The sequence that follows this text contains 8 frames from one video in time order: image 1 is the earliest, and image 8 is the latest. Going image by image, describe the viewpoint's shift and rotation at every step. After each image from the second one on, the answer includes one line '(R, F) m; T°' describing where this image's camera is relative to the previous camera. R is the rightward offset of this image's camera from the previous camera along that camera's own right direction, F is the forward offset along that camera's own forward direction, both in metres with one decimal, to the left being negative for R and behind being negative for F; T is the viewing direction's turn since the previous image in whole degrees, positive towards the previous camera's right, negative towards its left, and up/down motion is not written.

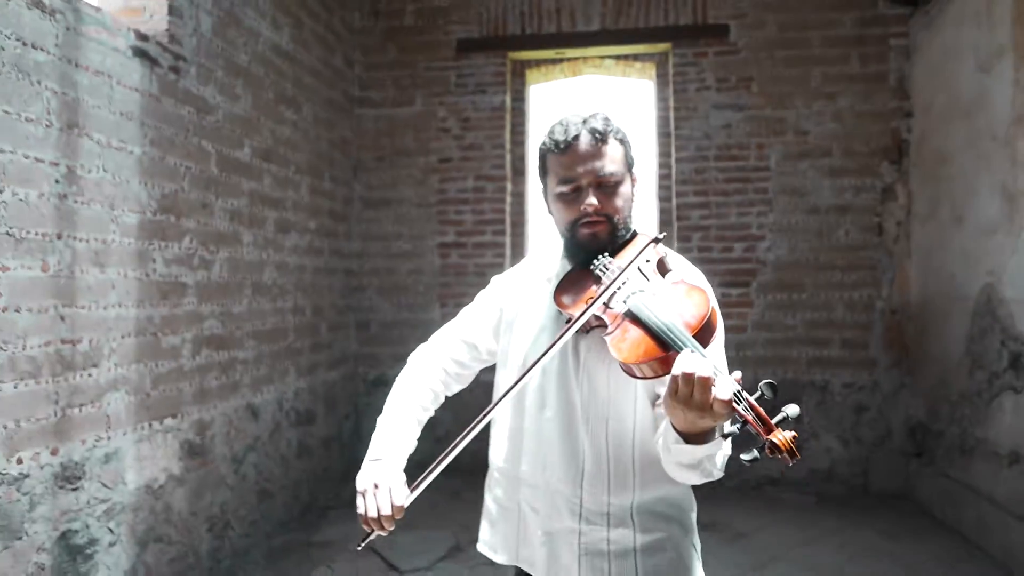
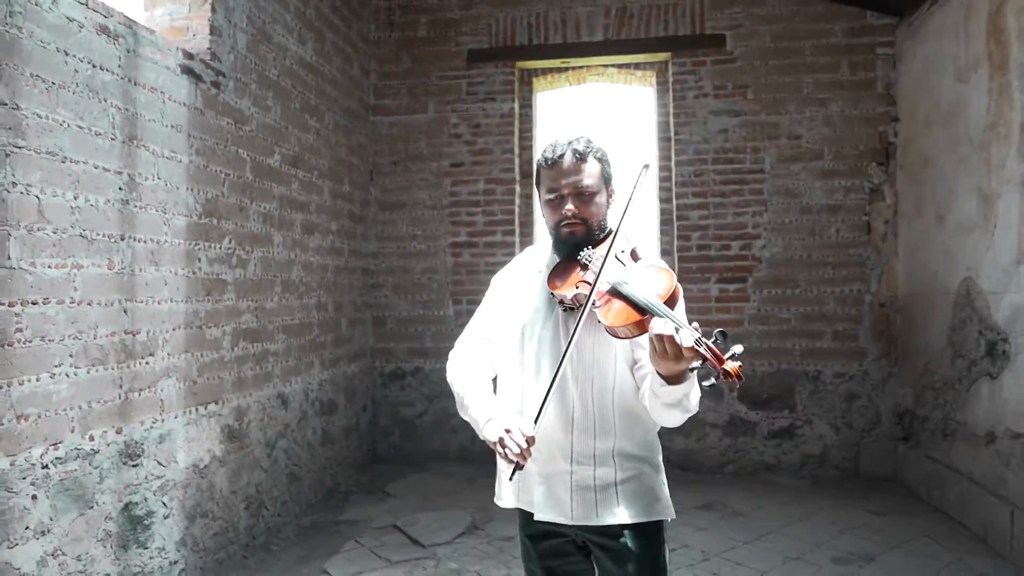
(0.0, -0.3) m; 0°
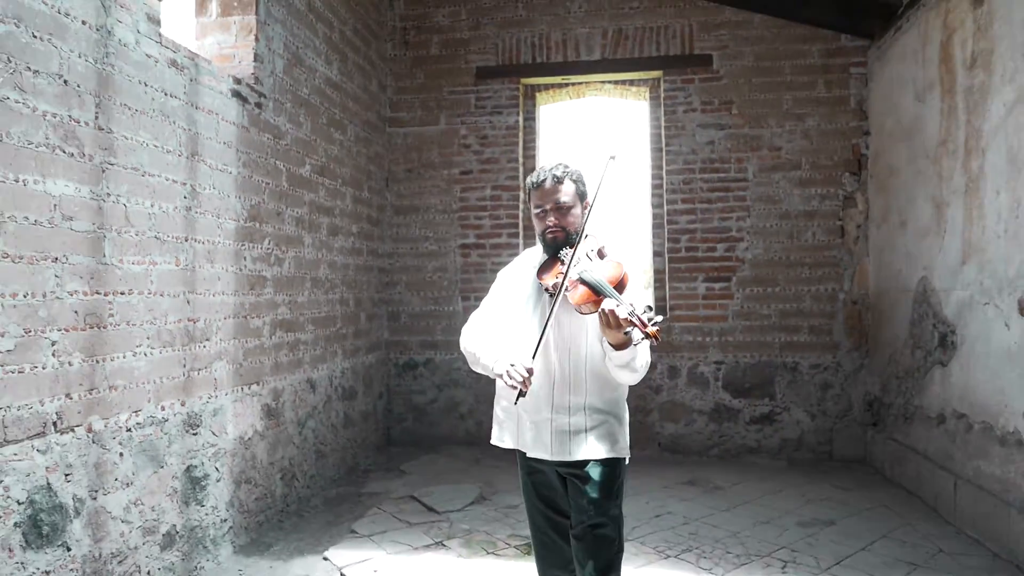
(0.0, -0.5) m; 0°
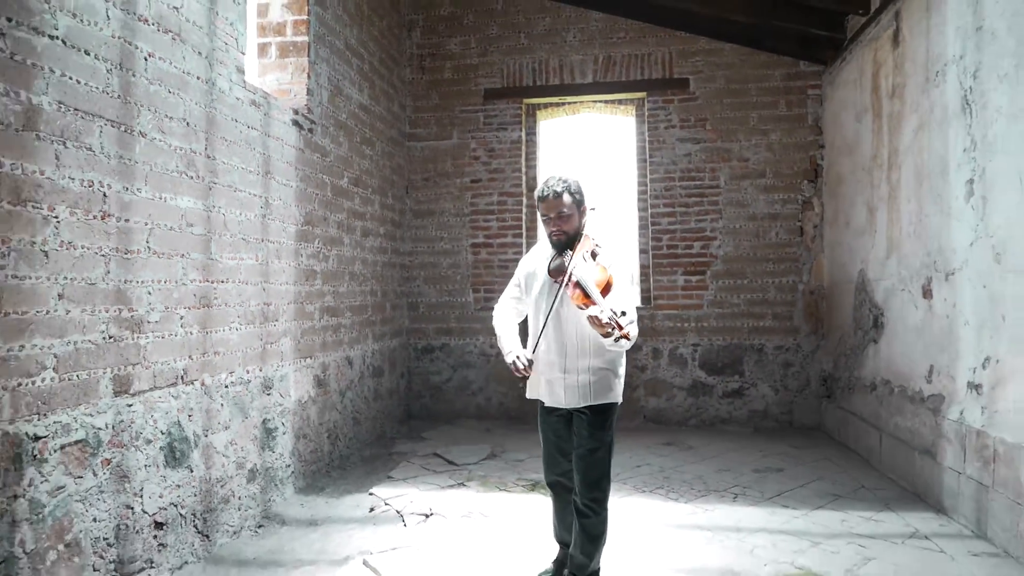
(0.0, -0.8) m; 0°
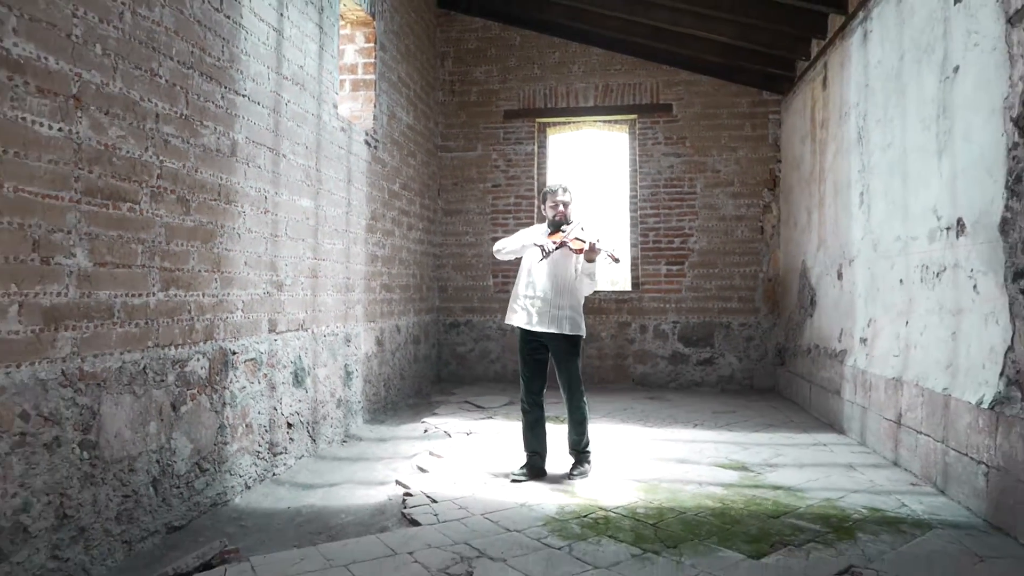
(-0.1, -1.4) m; 0°
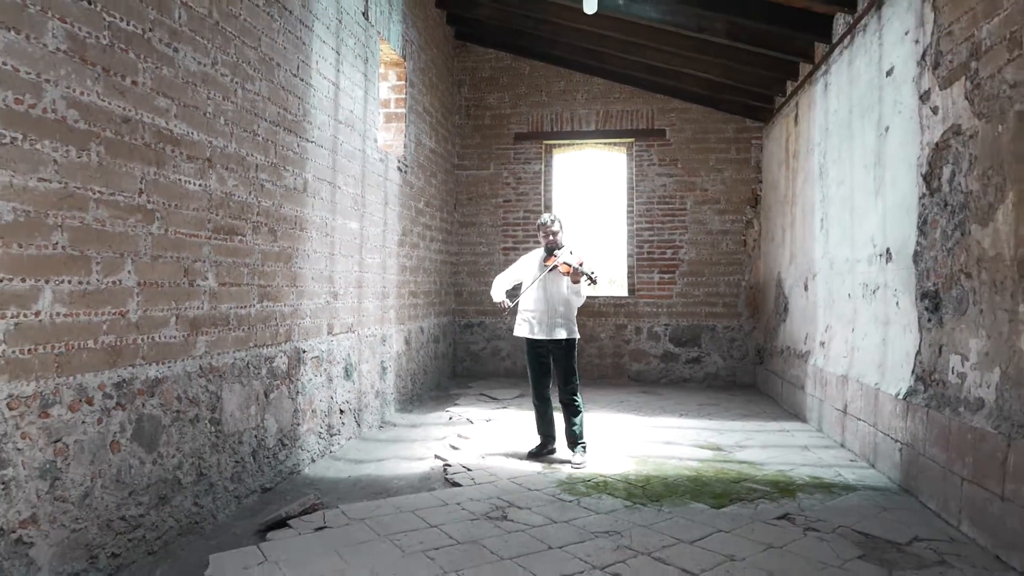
(-0.1, -0.9) m; 0°
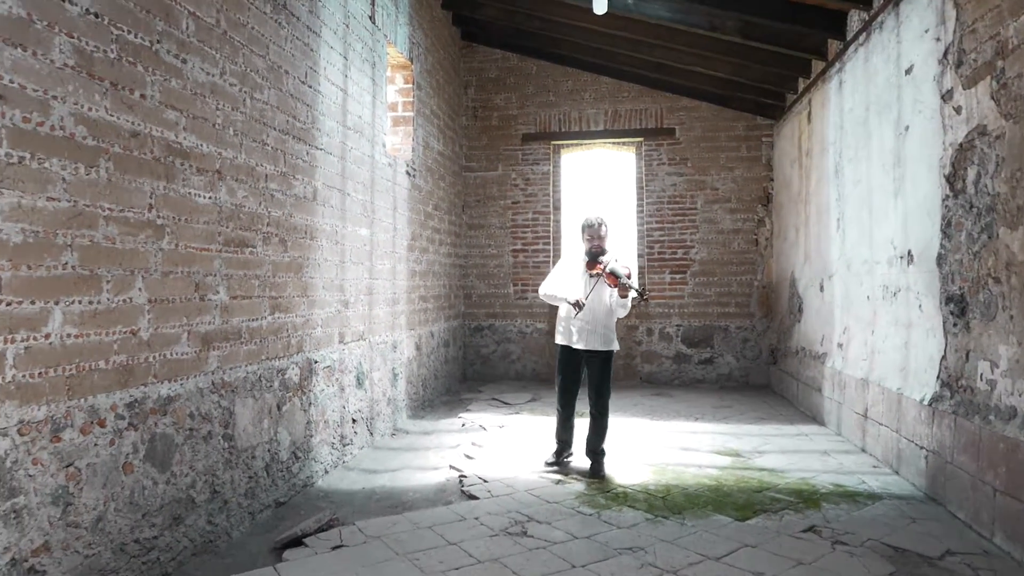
(0.0, +0.1) m; 0°
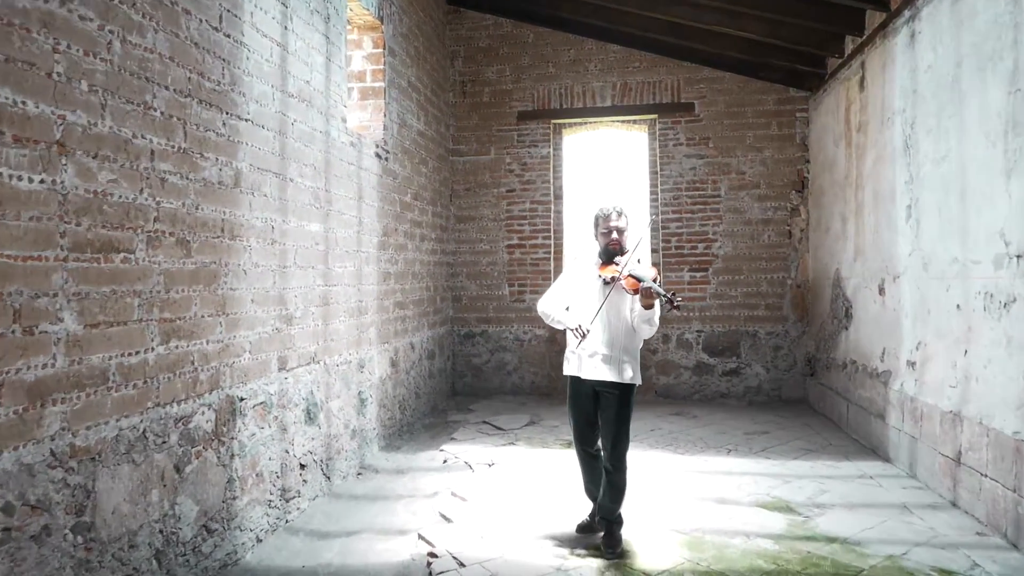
(+0.1, +1.1) m; 0°
